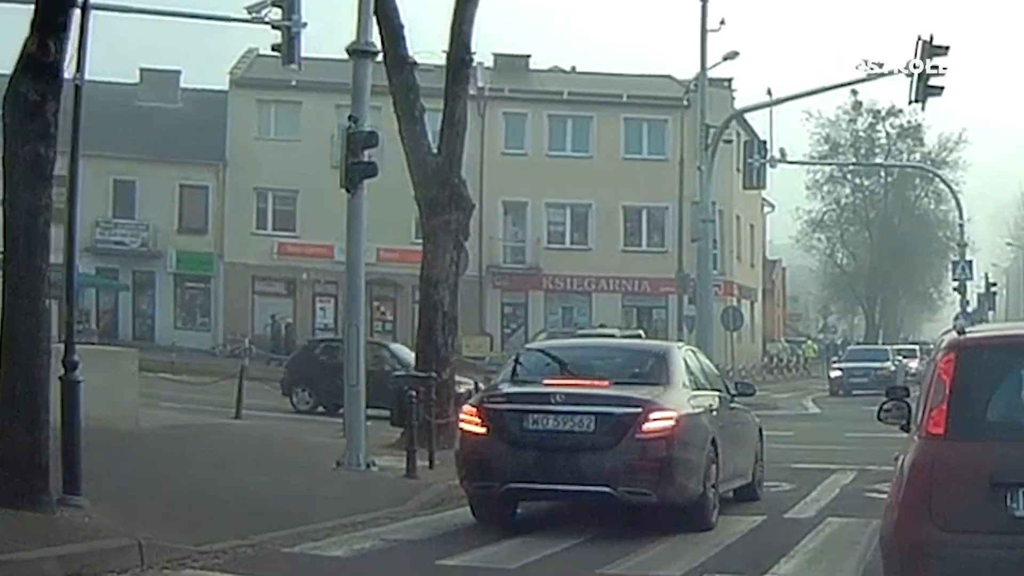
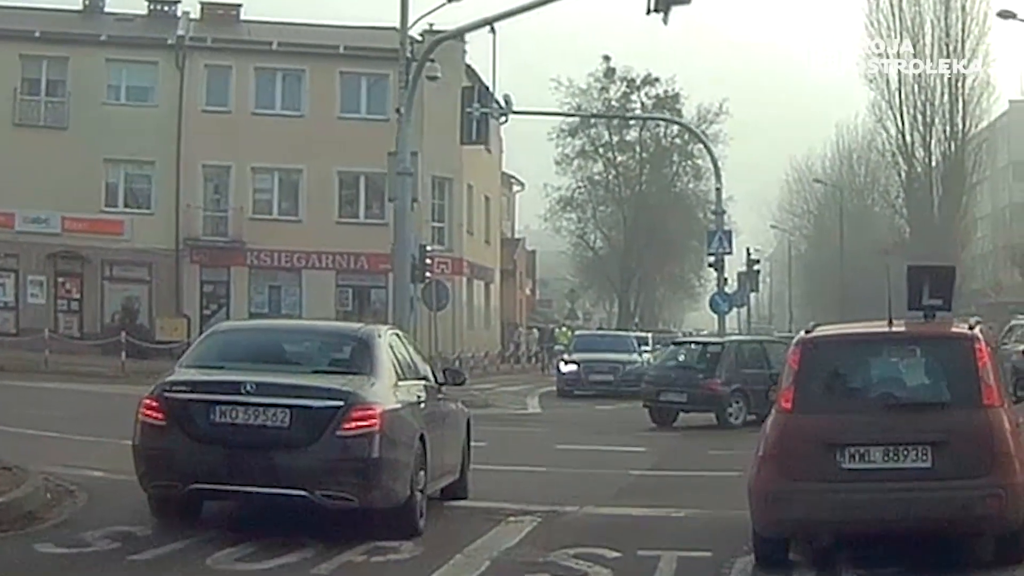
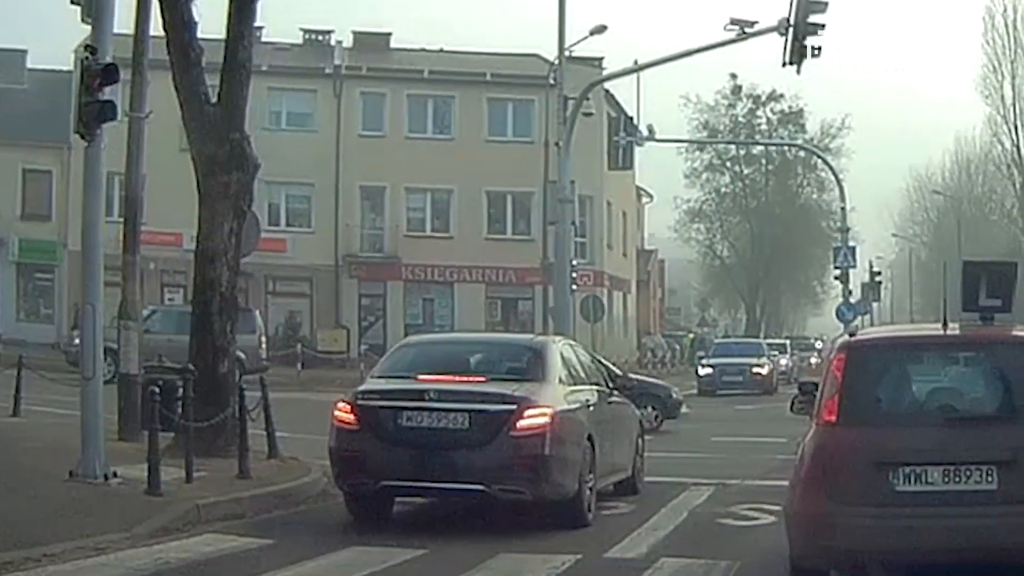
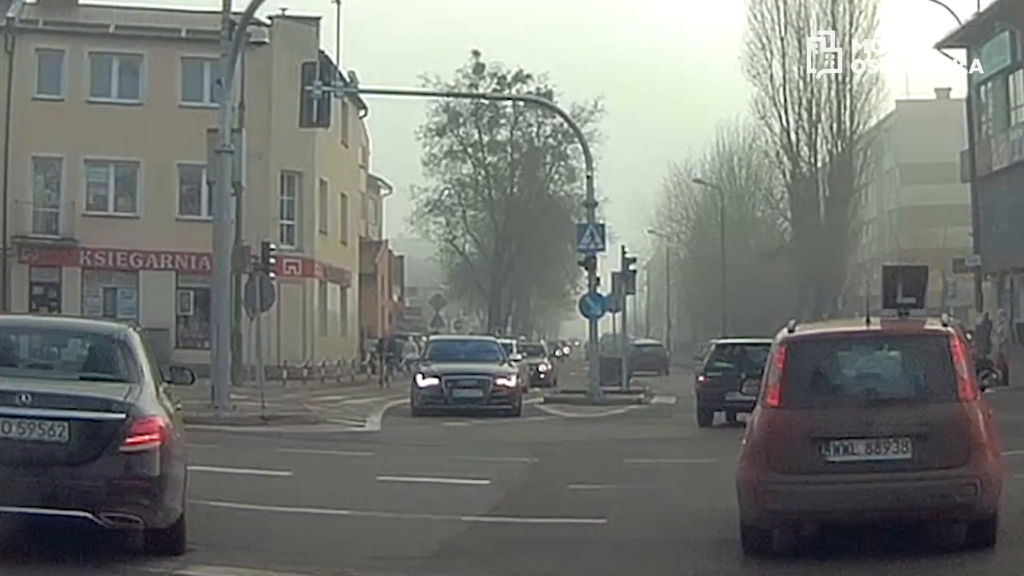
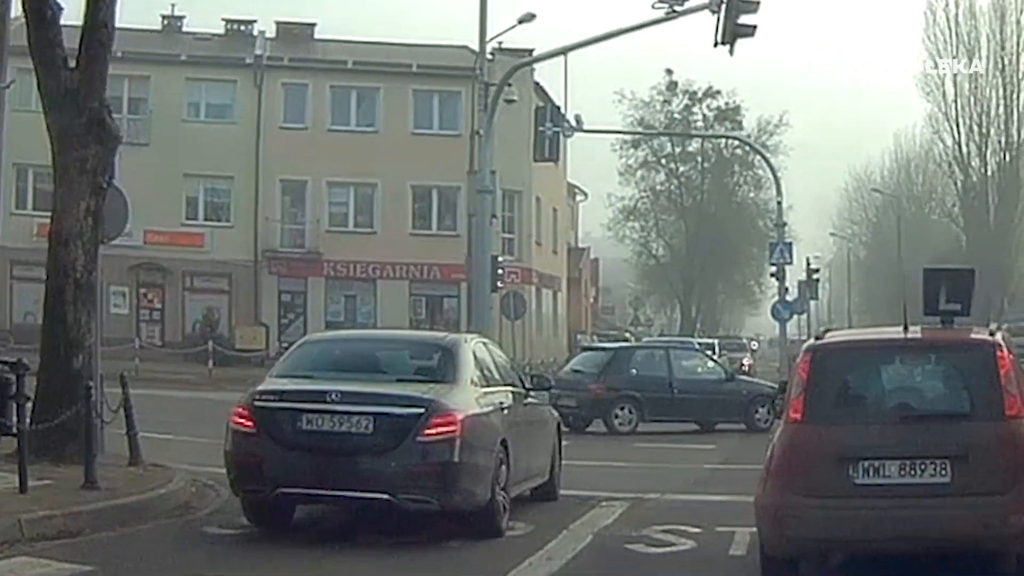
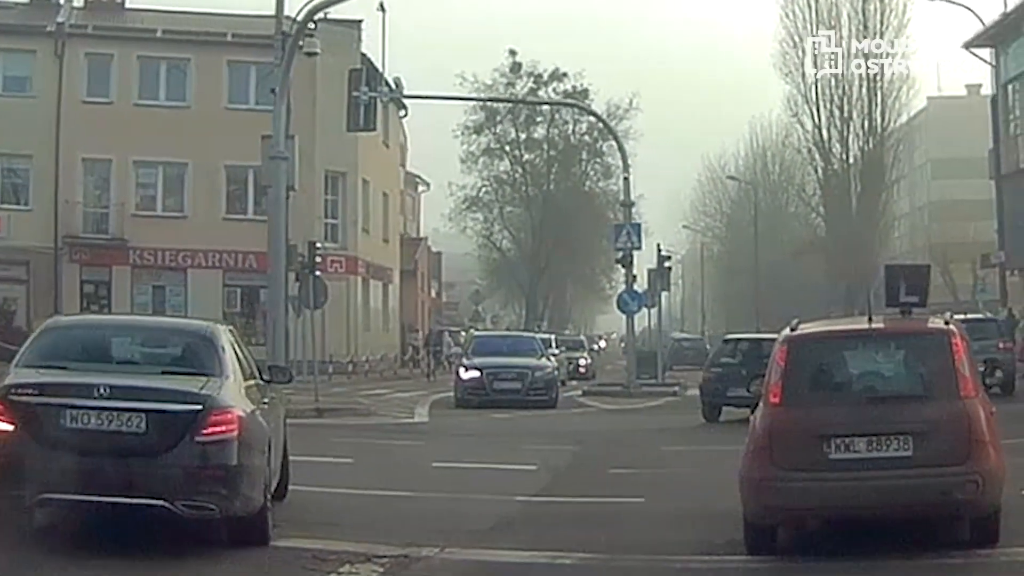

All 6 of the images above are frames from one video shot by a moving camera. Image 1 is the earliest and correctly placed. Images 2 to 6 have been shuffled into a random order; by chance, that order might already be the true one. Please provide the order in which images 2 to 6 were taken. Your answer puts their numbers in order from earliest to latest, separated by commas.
3, 5, 2, 6, 4
